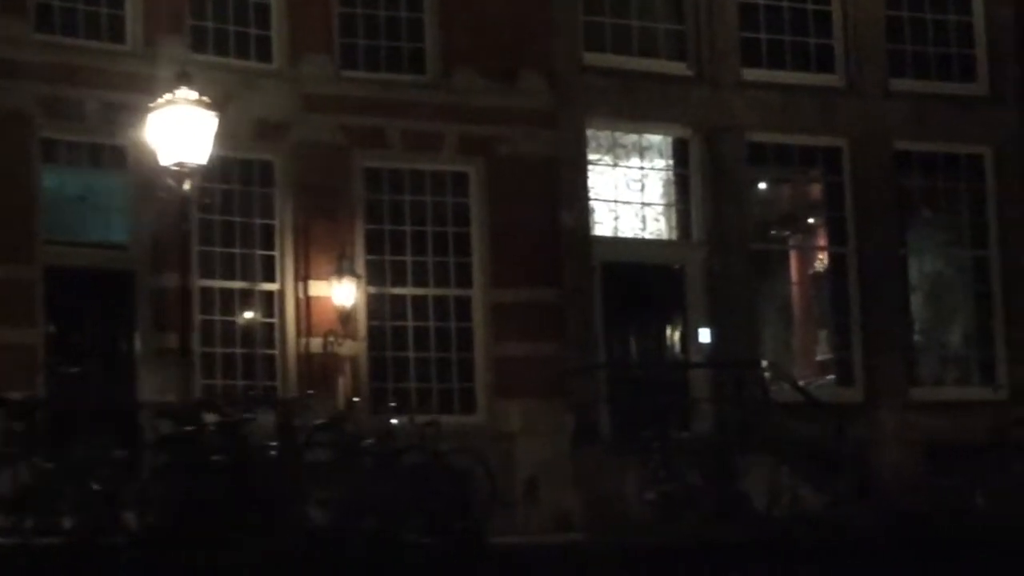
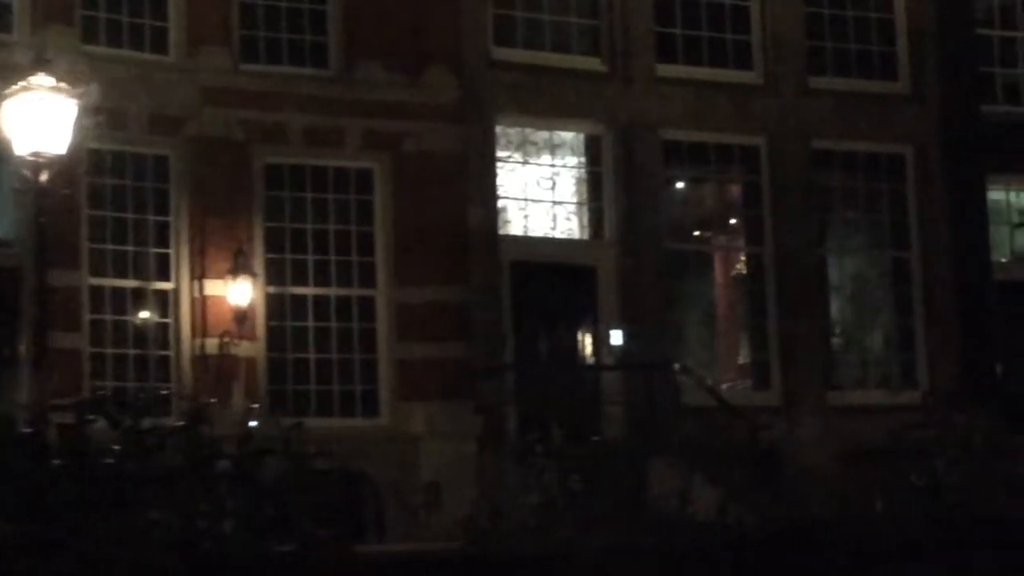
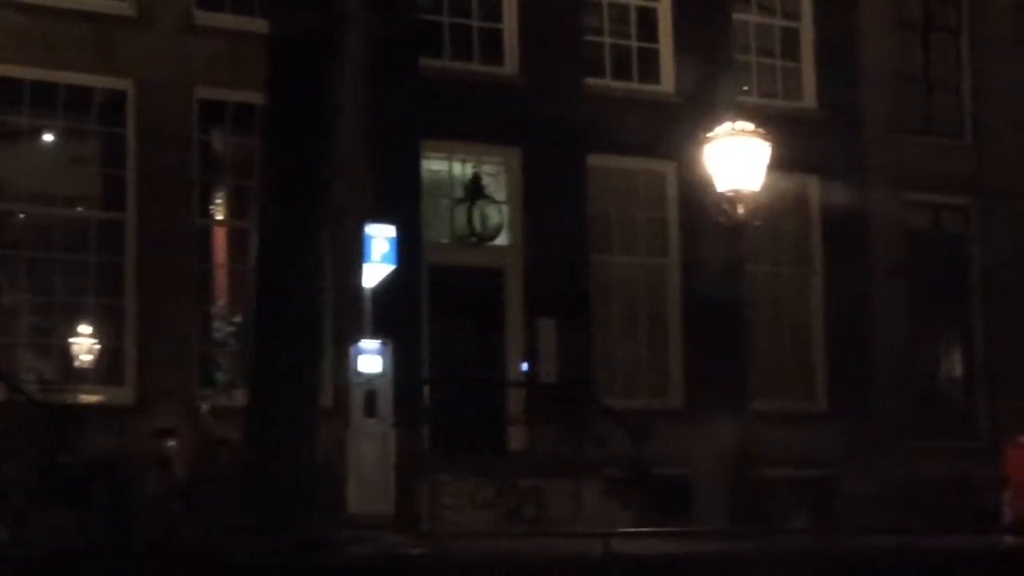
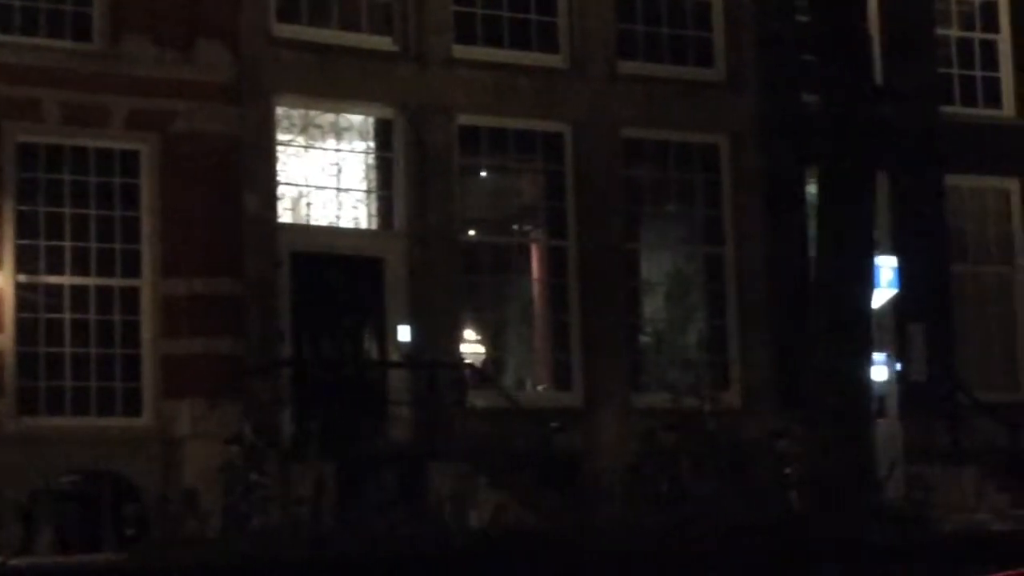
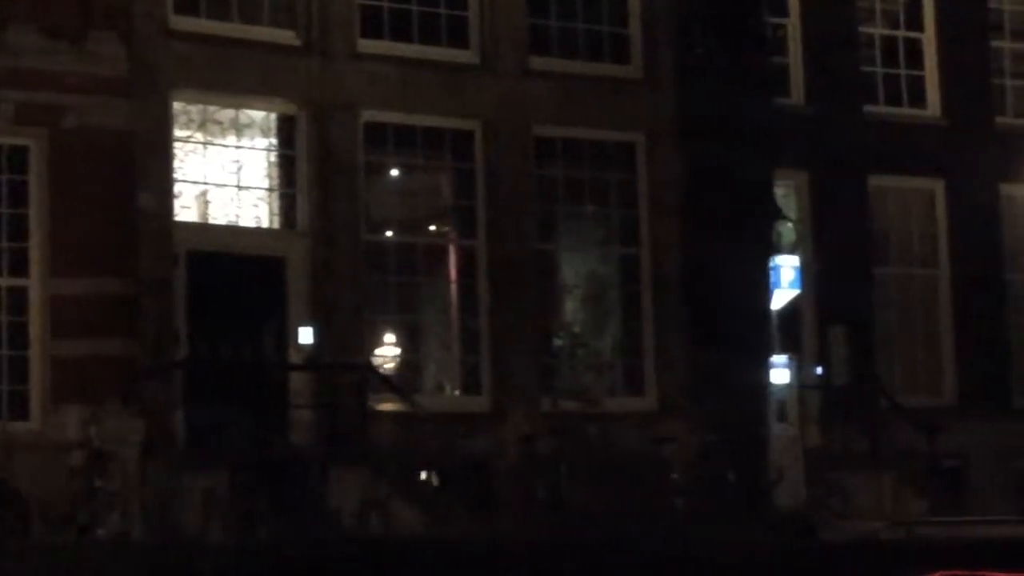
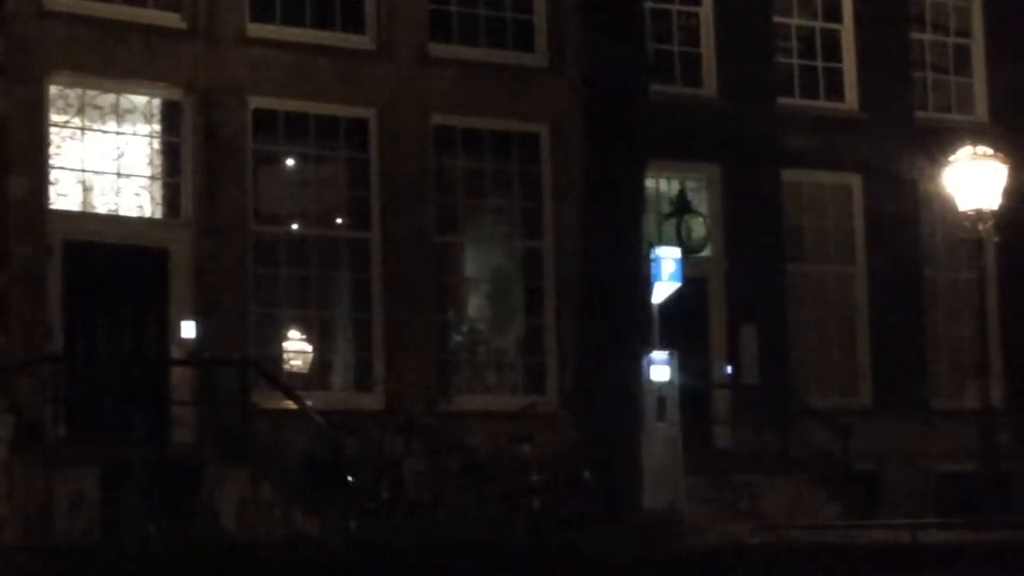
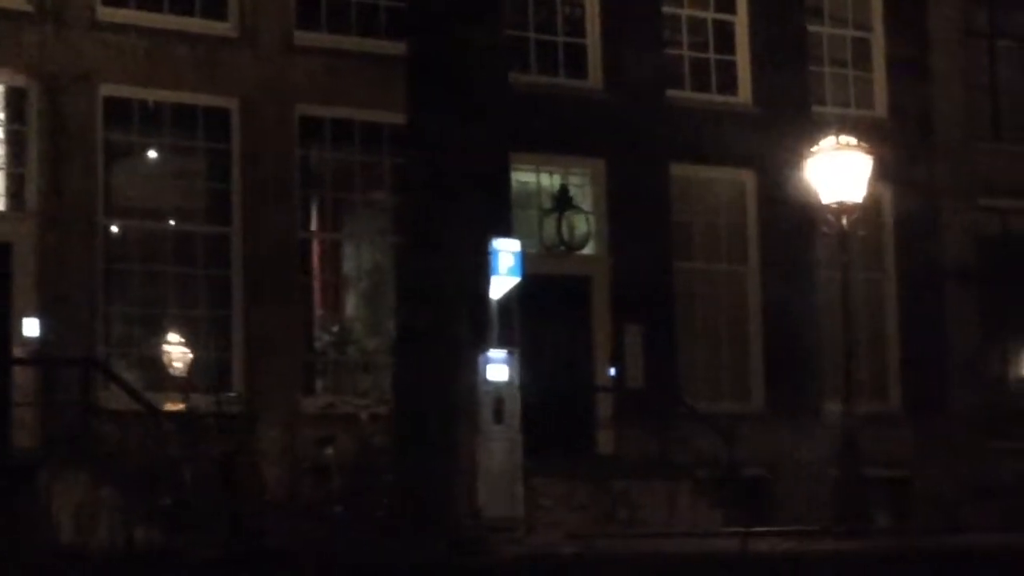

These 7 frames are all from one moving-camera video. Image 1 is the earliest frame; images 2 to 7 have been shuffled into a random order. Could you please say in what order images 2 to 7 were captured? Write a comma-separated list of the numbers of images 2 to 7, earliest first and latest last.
2, 4, 5, 6, 7, 3
